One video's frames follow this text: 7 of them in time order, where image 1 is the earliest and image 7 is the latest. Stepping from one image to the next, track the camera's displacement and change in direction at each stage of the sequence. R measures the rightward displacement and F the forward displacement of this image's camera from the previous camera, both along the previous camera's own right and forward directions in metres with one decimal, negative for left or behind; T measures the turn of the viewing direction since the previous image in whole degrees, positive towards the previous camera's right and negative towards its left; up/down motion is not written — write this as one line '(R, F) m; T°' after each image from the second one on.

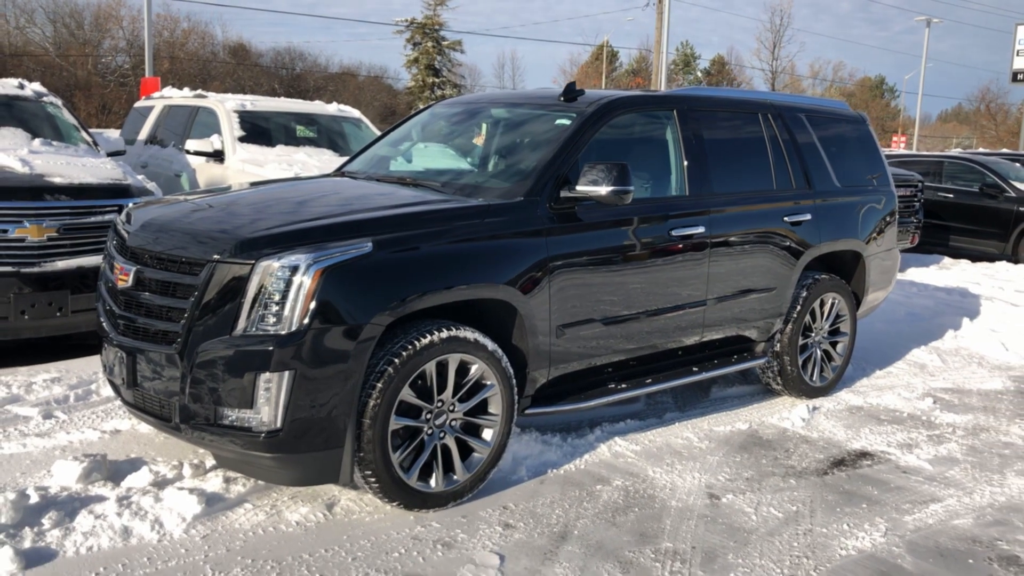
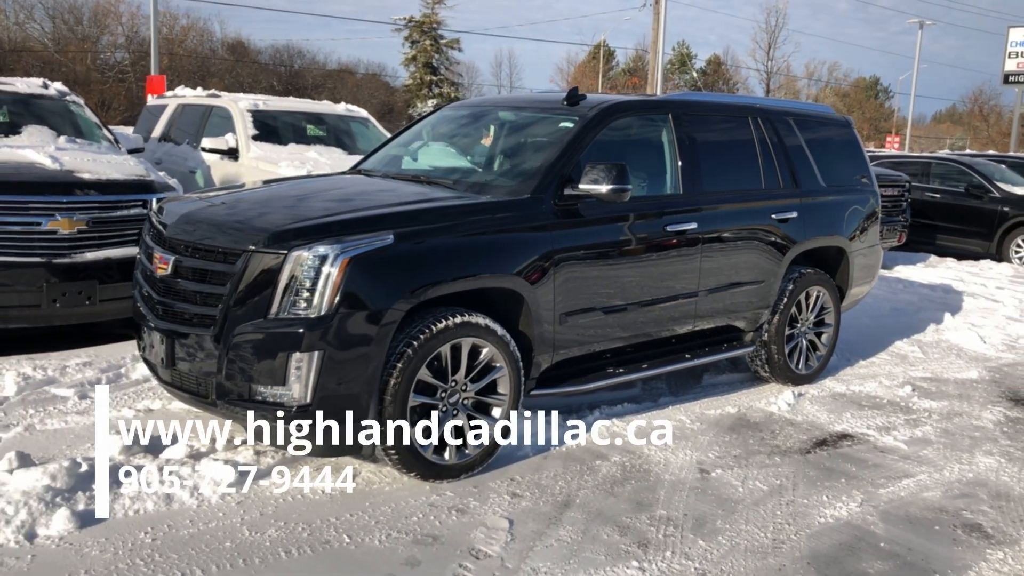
(-0.1, -0.3) m; 0°
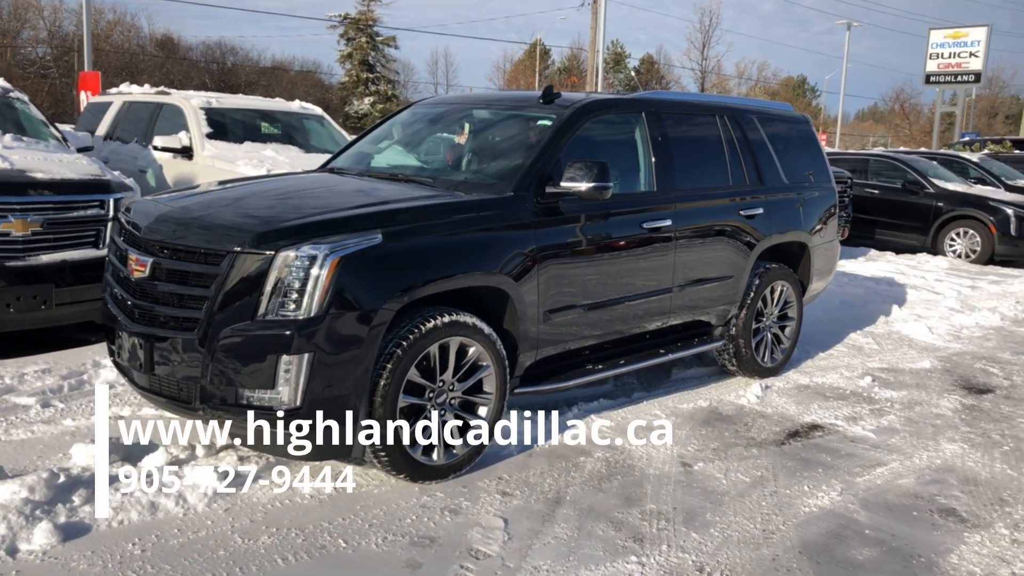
(-0.2, 0.0) m; +4°
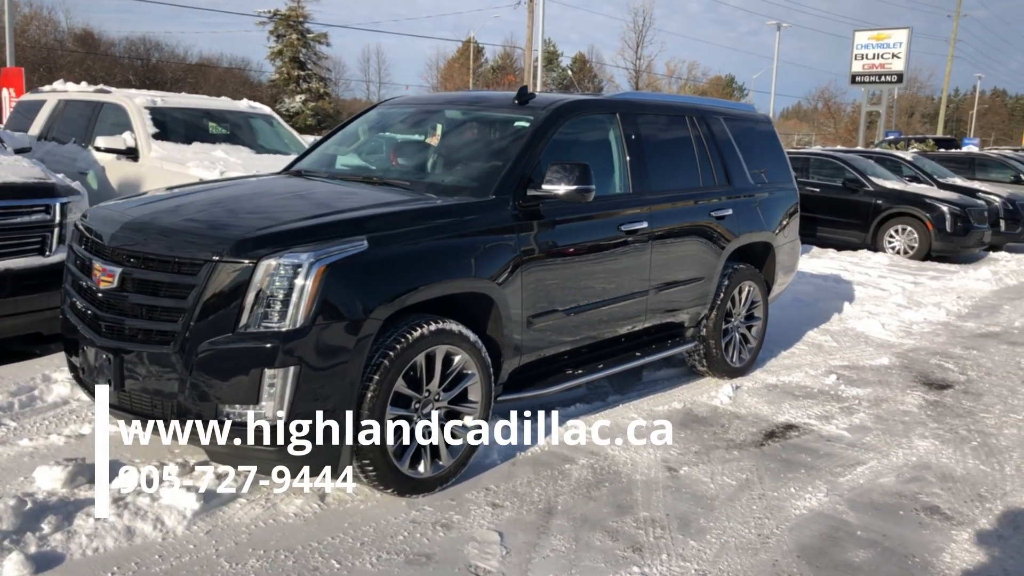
(-0.2, +0.1) m; +4°
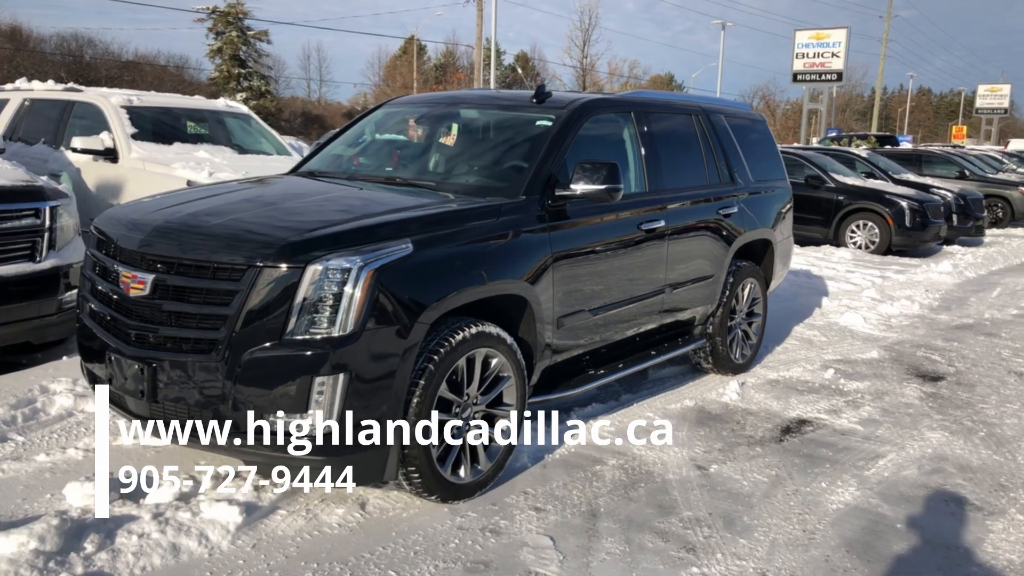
(-0.4, +0.1) m; +4°
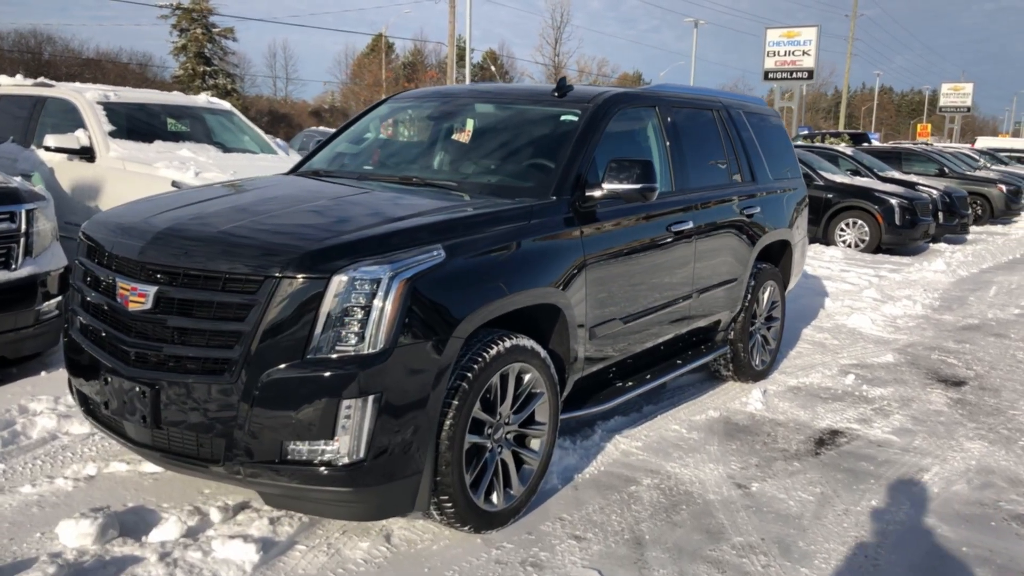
(-0.3, +0.3) m; +2°
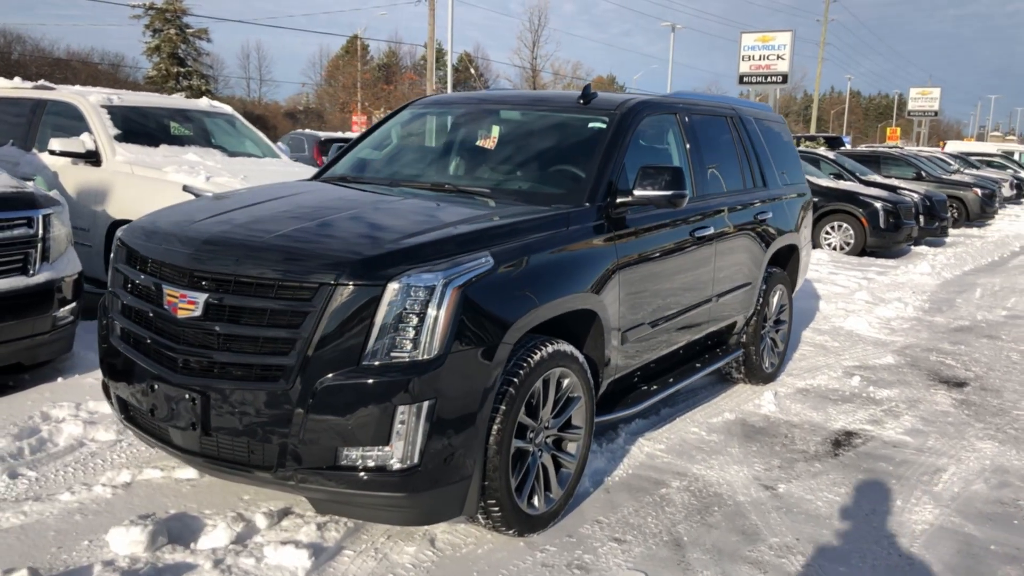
(-0.3, 0.0) m; +2°
